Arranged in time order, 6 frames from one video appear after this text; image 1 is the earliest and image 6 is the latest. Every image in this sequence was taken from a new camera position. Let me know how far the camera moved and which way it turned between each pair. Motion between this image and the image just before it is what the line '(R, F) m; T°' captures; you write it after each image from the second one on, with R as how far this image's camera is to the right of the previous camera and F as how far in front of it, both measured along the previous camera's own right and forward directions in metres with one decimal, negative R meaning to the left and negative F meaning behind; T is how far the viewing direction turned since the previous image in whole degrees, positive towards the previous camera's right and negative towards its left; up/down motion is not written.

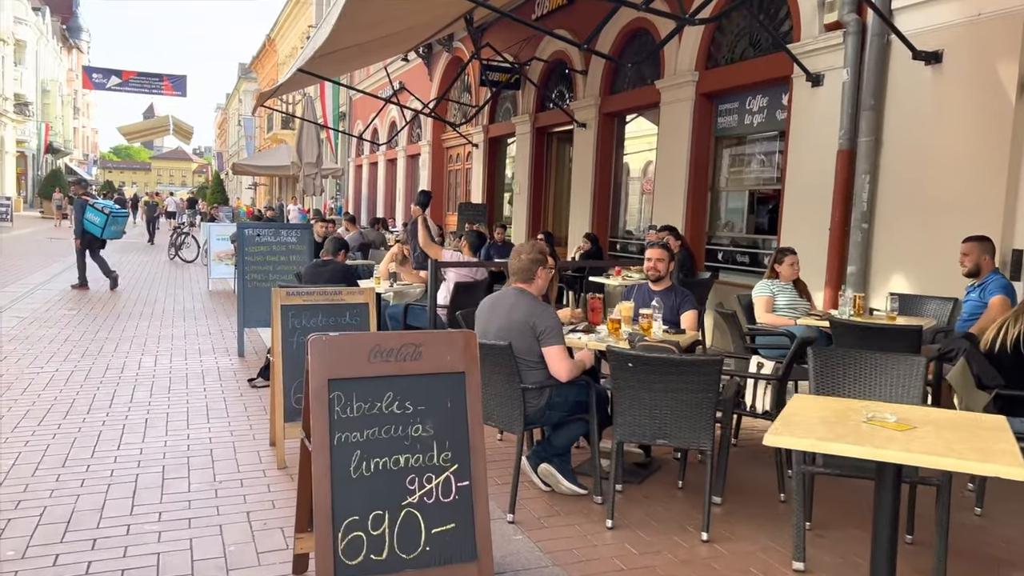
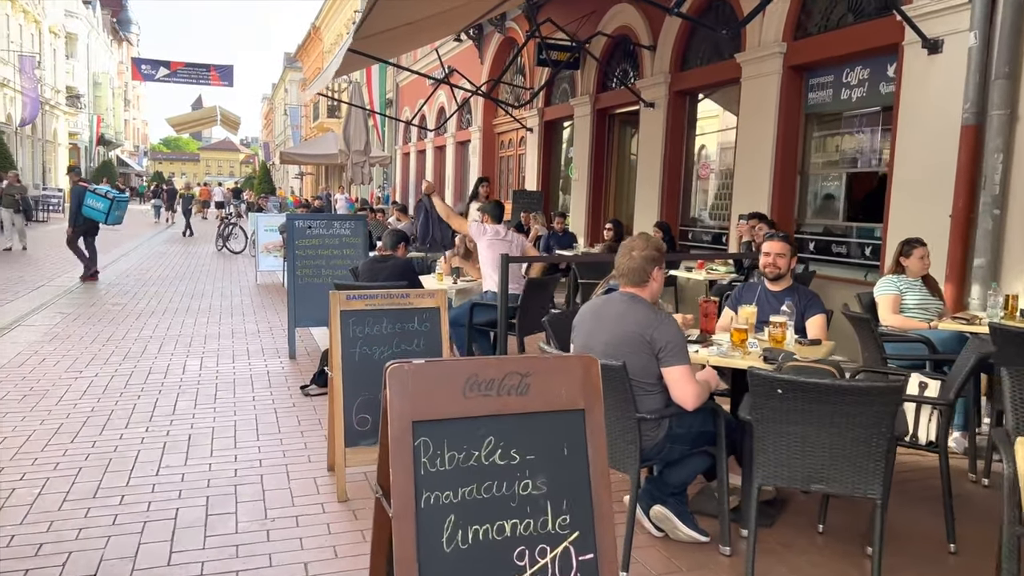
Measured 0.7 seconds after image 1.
(-0.3, +0.7) m; -3°
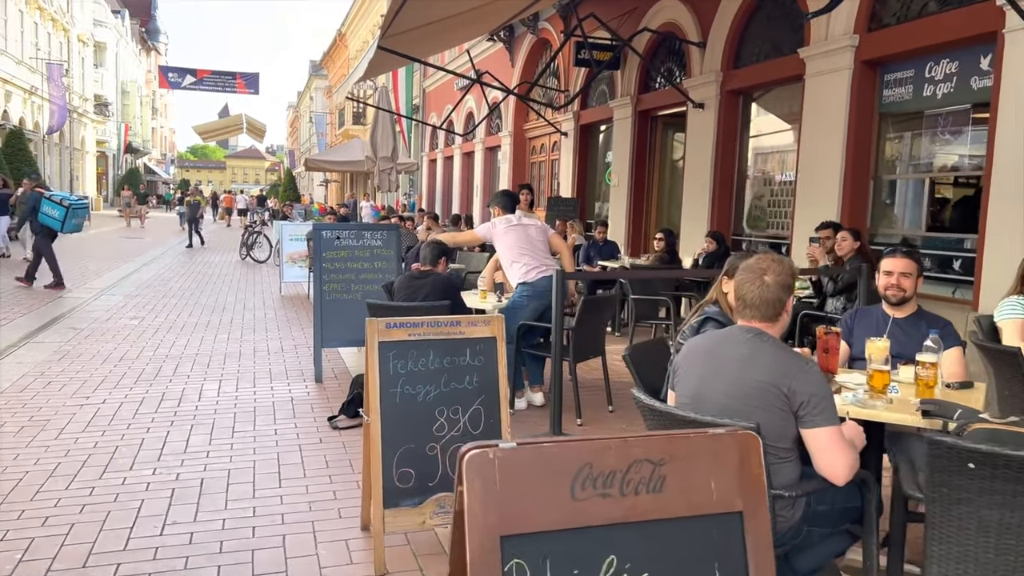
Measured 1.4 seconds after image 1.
(-0.2, +0.7) m; -2°
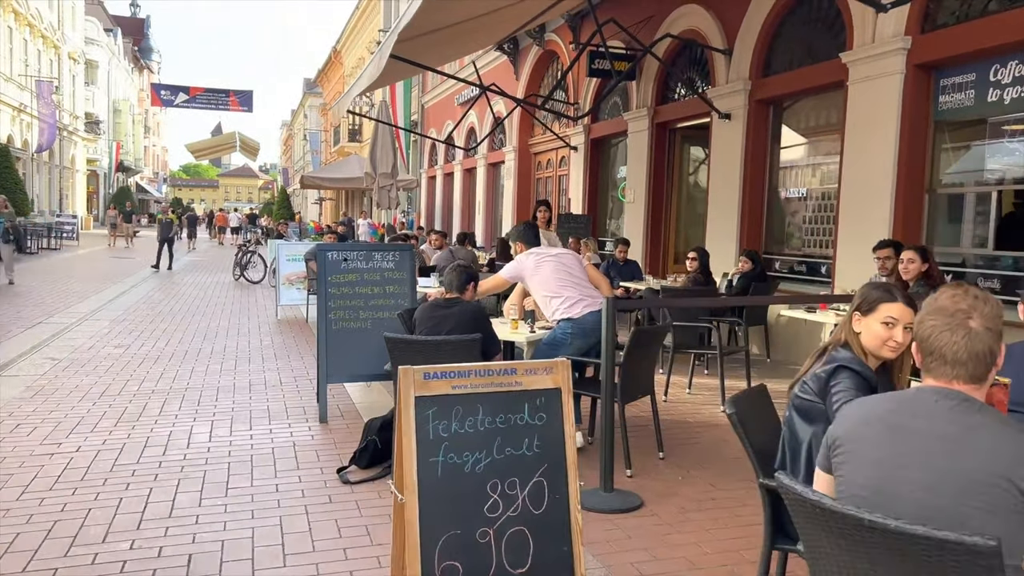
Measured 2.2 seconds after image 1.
(-0.3, +0.7) m; 0°
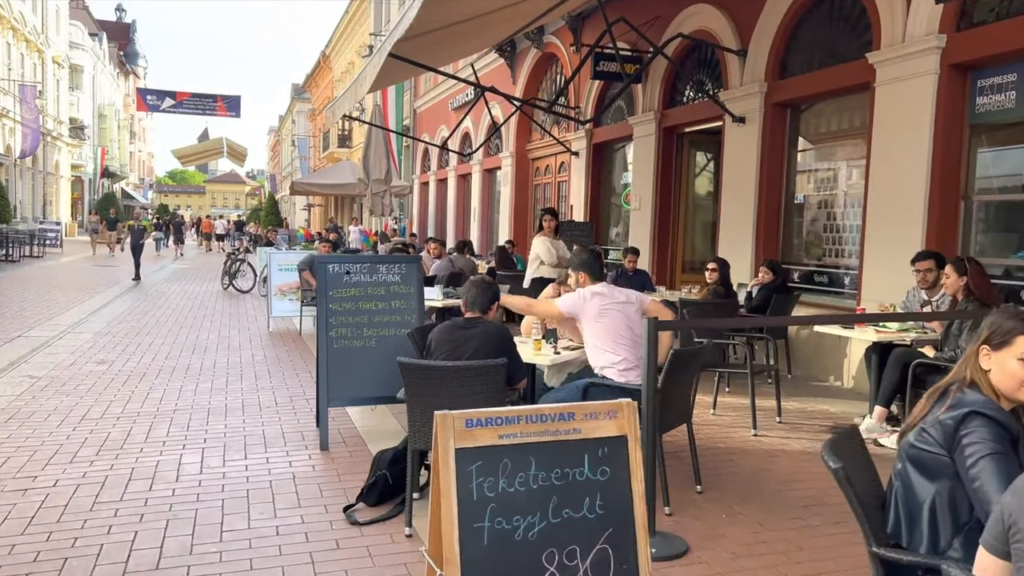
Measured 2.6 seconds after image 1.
(-0.2, +0.4) m; +1°
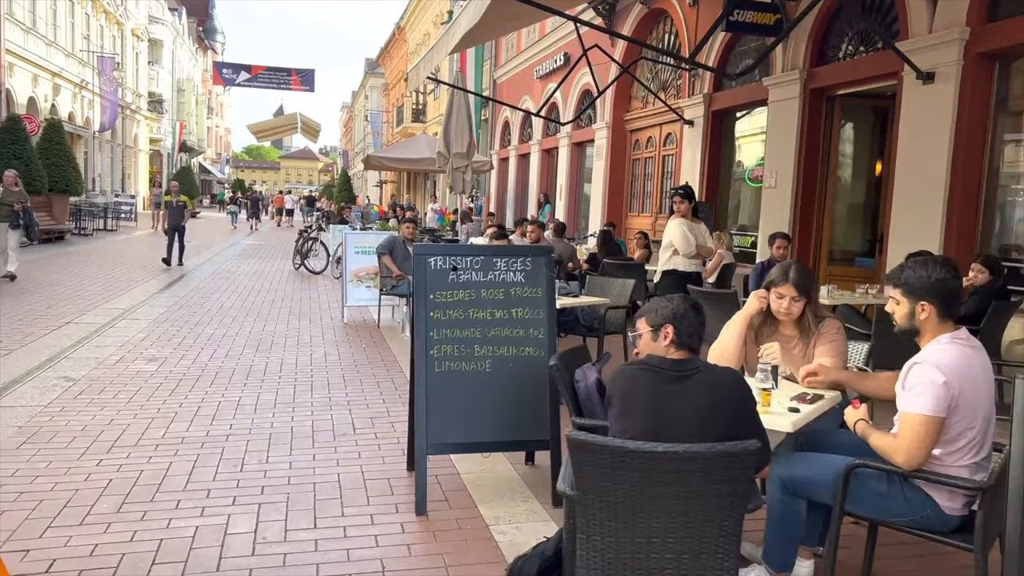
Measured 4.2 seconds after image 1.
(-0.5, +1.6) m; -5°
